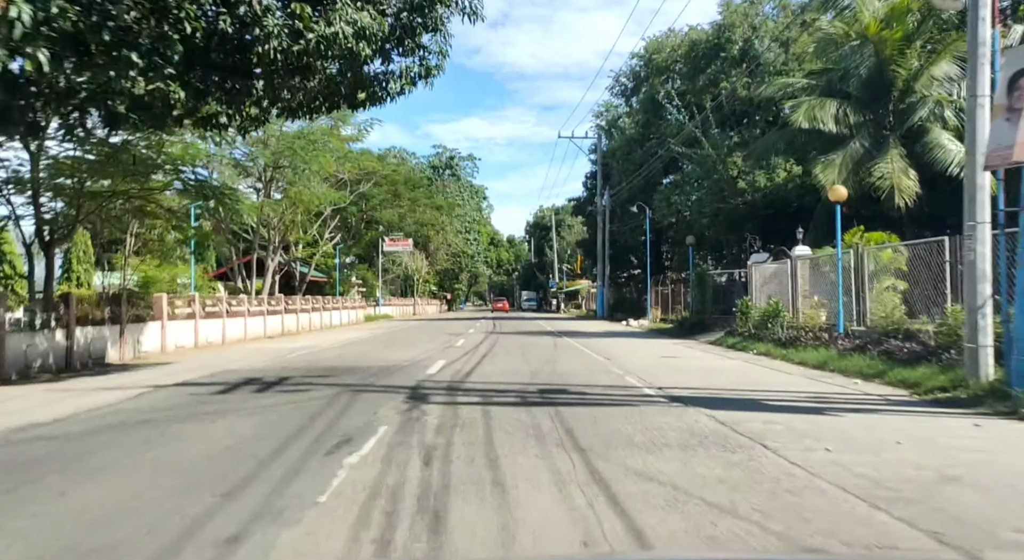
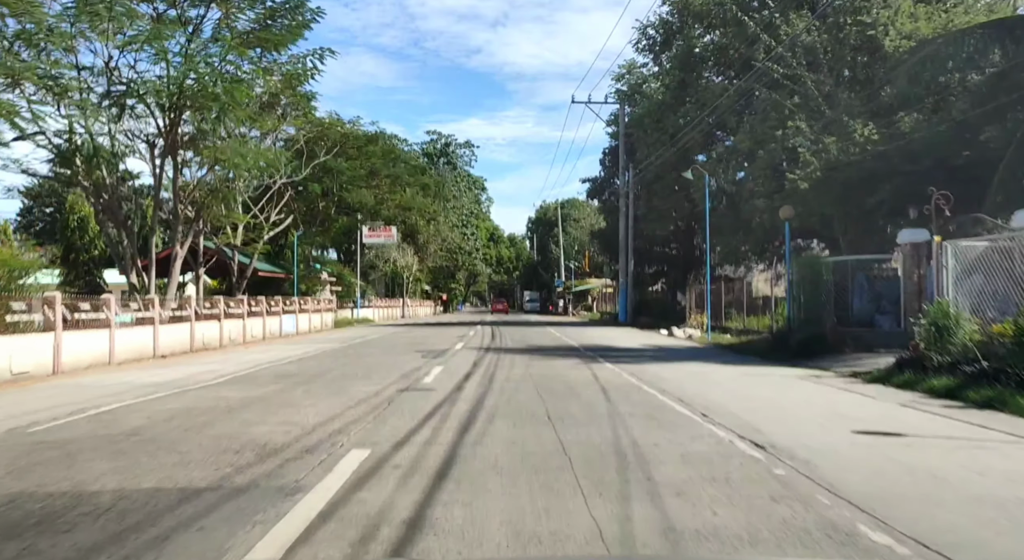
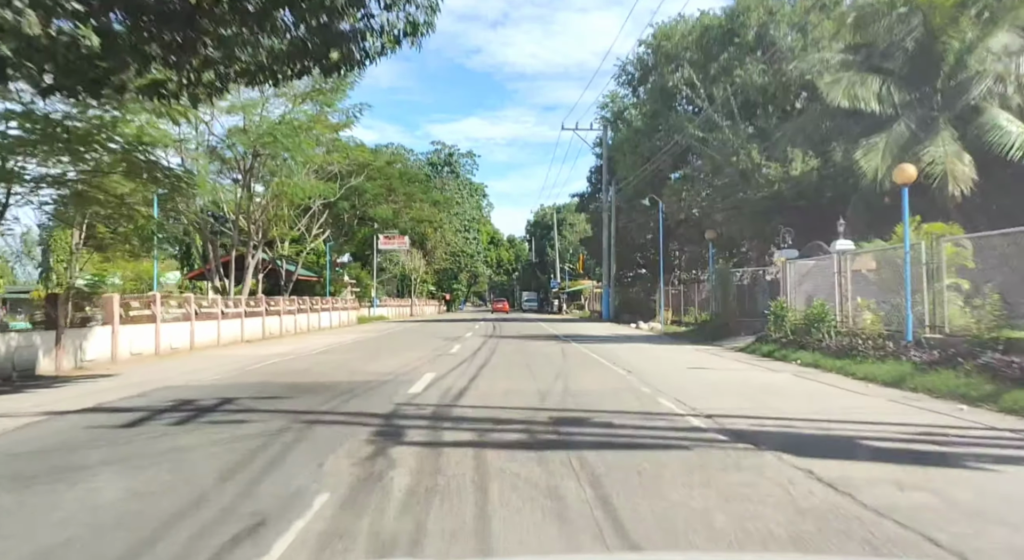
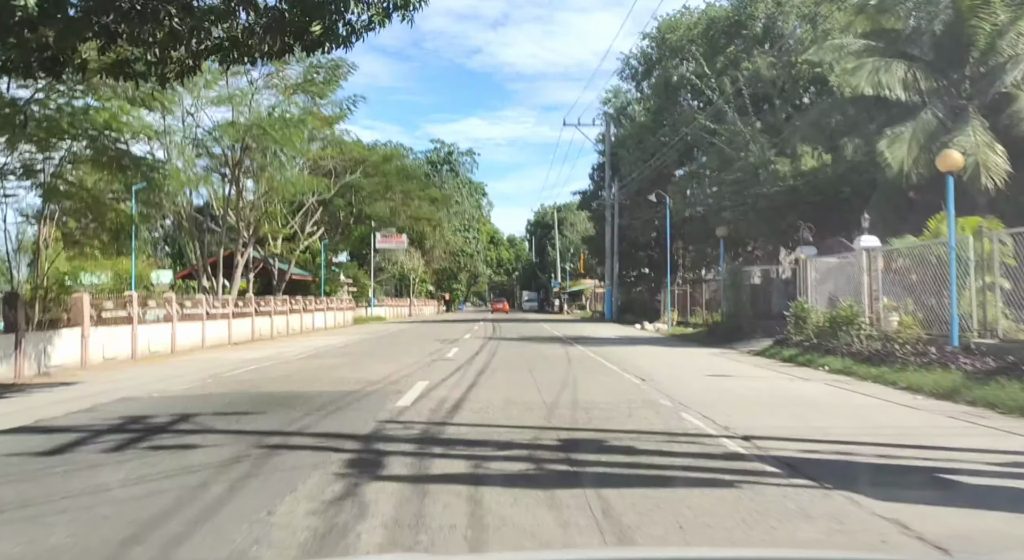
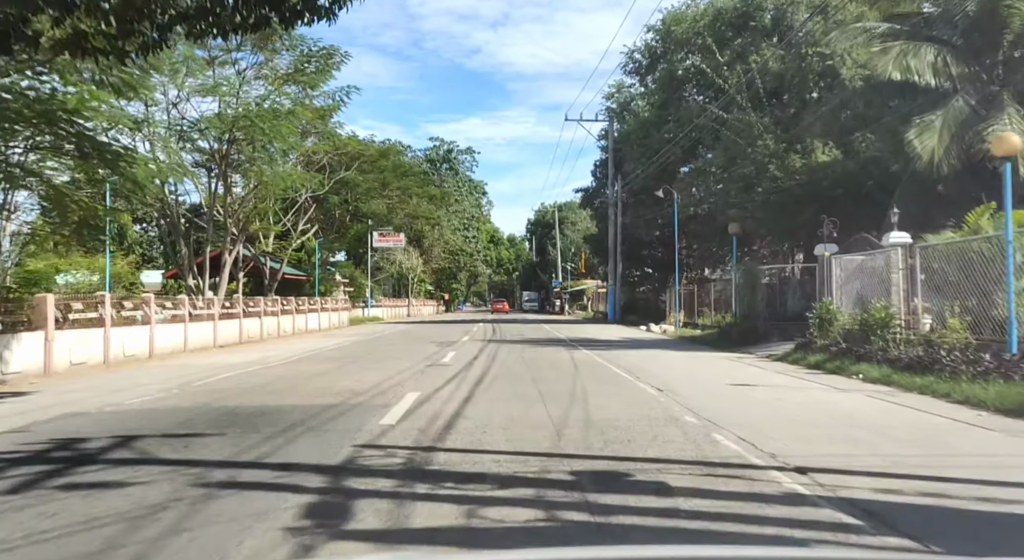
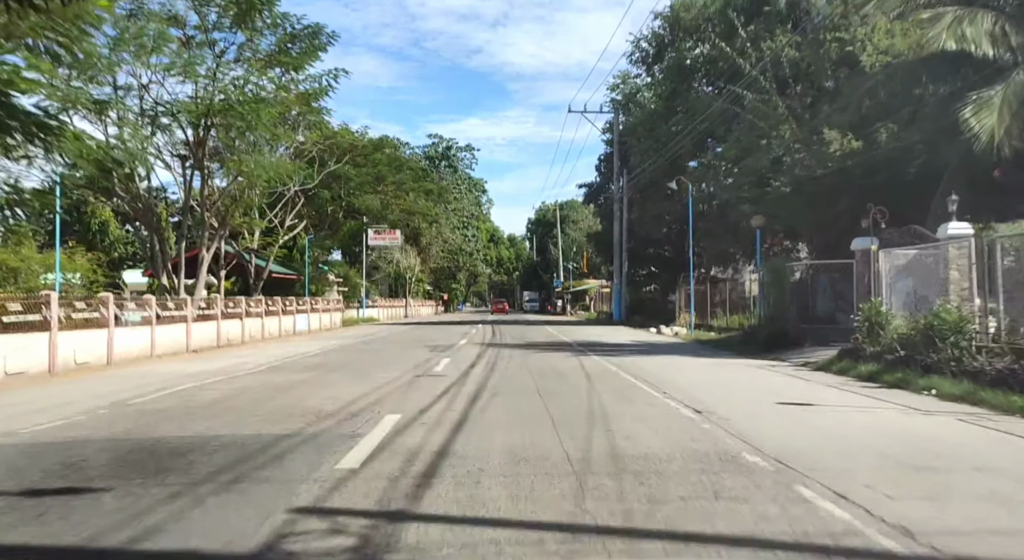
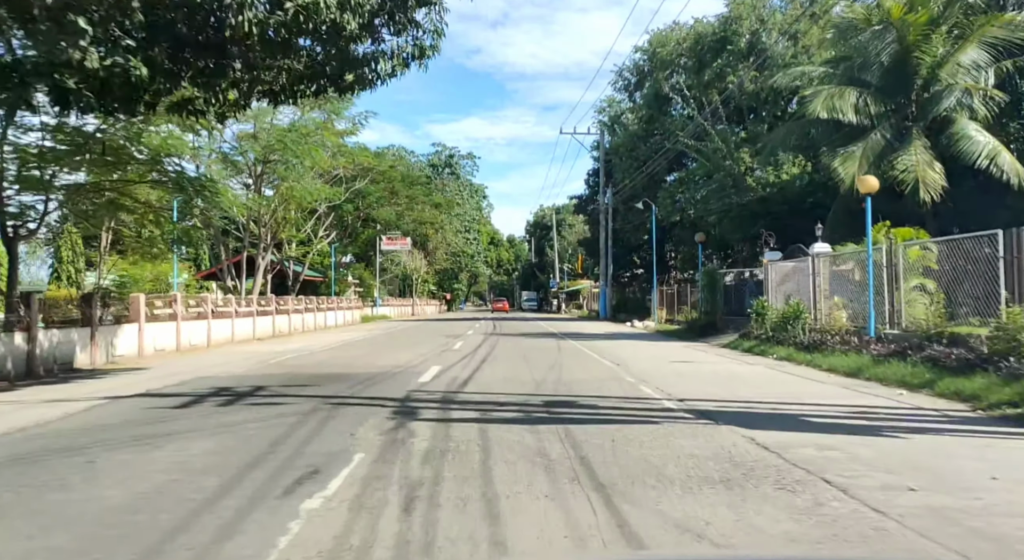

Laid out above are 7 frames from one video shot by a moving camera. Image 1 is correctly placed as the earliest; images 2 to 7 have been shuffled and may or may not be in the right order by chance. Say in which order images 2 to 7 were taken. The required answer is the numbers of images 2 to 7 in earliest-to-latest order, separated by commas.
7, 3, 4, 5, 6, 2
